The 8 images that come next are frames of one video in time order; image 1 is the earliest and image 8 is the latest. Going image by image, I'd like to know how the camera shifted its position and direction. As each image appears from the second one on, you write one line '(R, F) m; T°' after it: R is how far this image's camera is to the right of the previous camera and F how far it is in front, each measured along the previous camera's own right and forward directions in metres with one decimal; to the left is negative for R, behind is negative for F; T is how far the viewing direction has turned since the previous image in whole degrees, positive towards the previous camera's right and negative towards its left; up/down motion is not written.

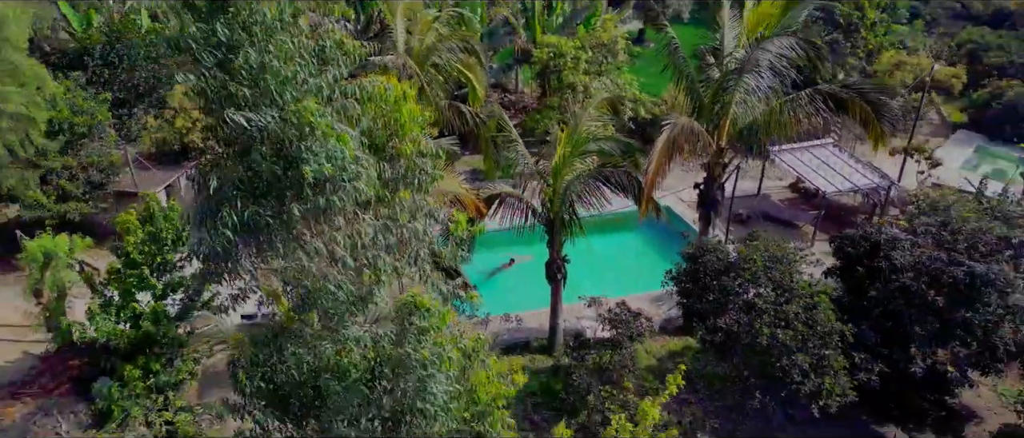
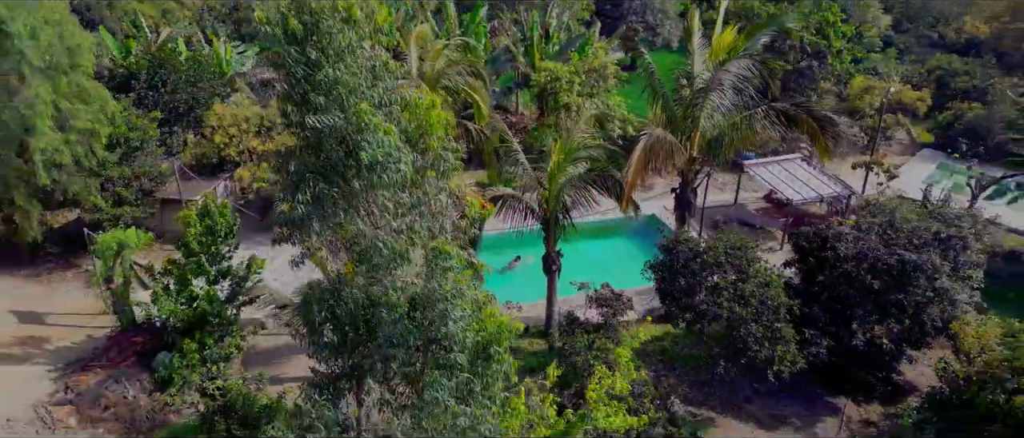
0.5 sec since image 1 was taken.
(0.0, -1.3) m; 0°
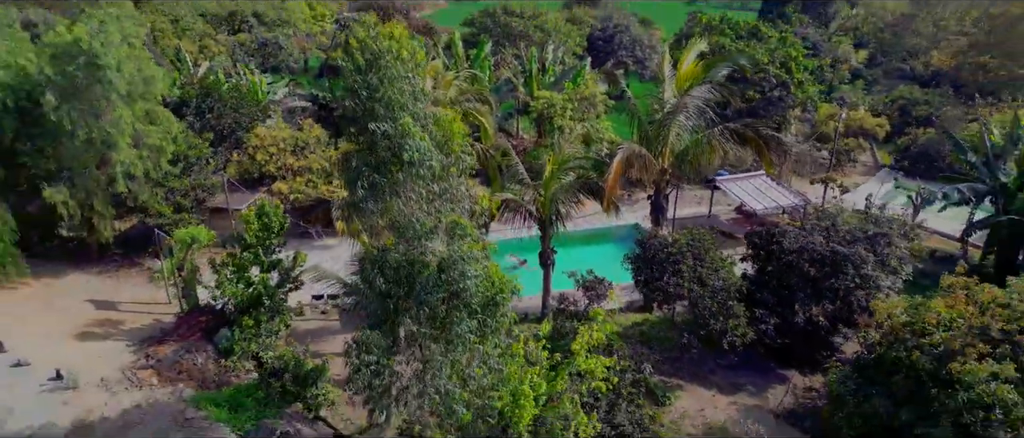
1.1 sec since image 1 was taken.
(0.0, -1.8) m; 0°
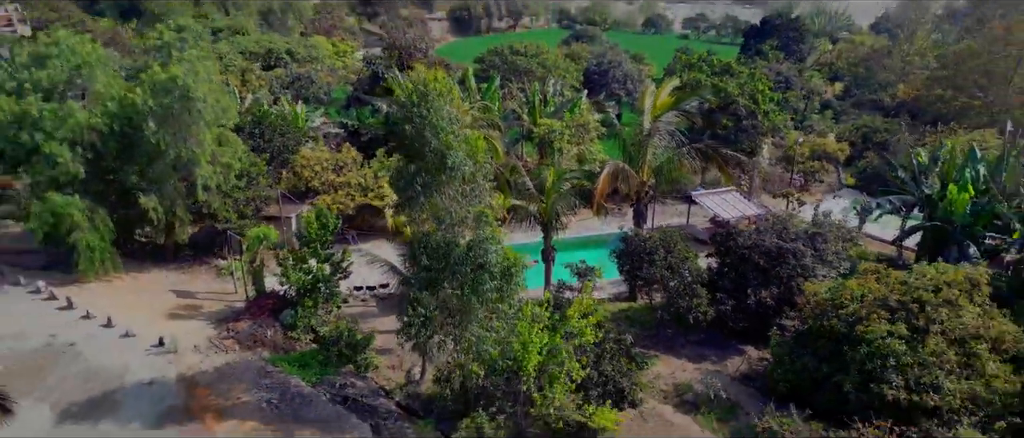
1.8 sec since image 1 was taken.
(-0.1, -2.5) m; 0°
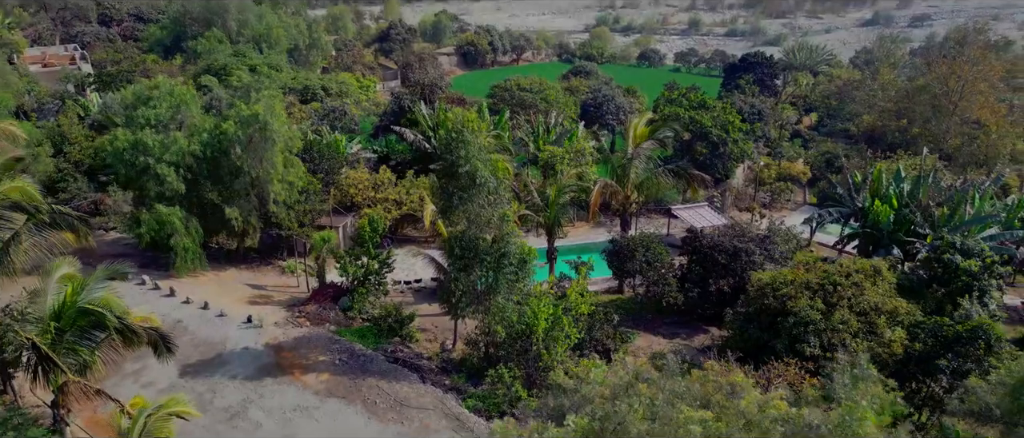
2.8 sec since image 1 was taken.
(-0.2, -3.3) m; 0°
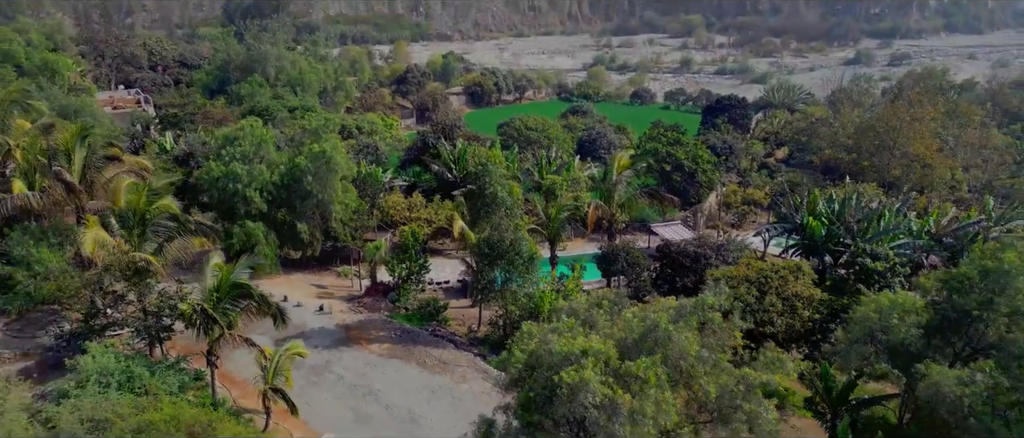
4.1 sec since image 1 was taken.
(-0.3, -4.6) m; 0°
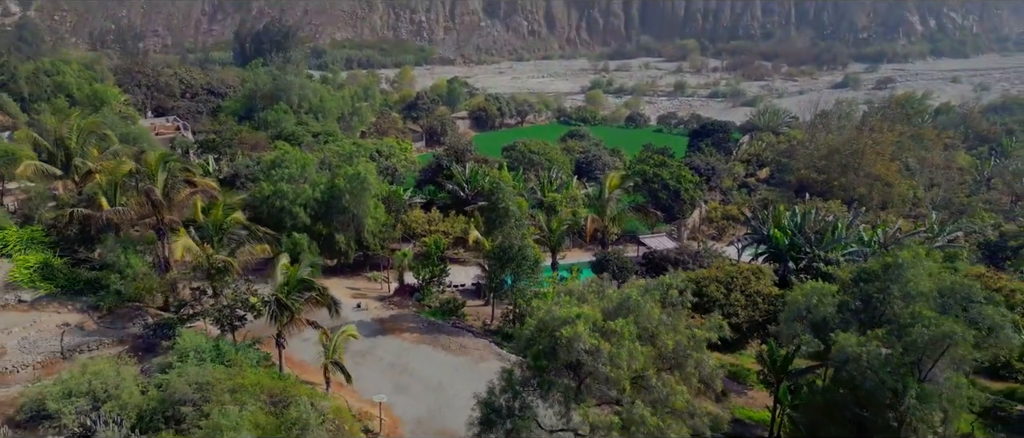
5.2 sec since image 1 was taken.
(-0.3, -3.6) m; 0°
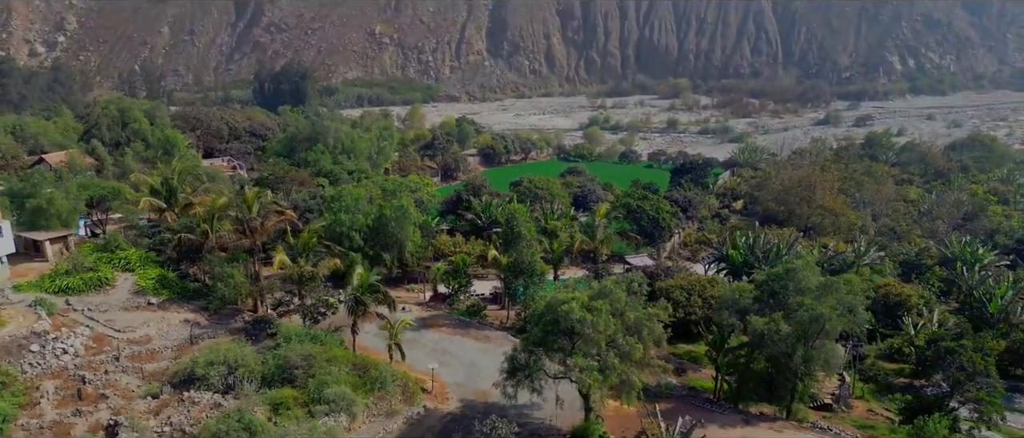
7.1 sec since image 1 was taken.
(-0.4, -6.7) m; 0°
